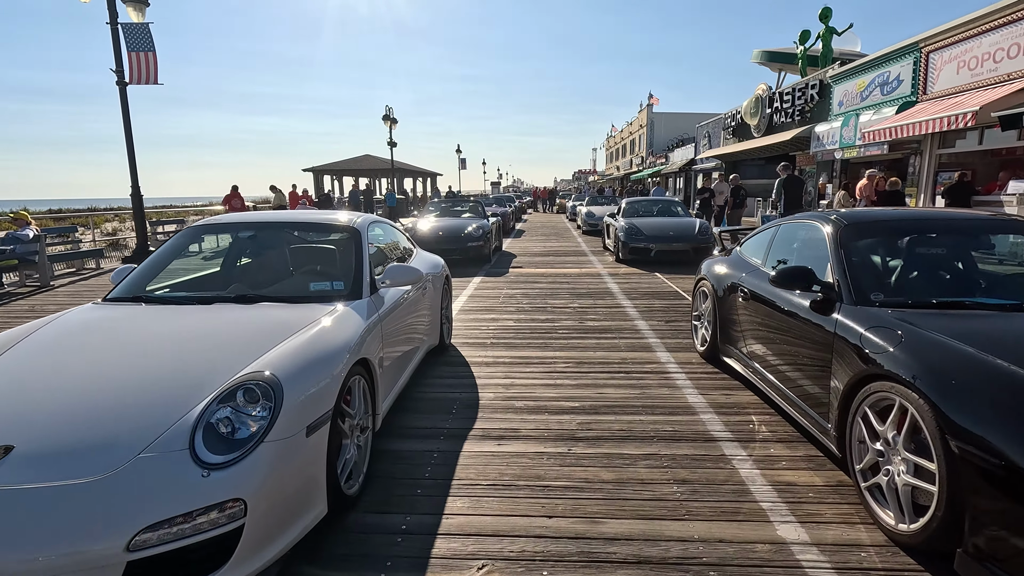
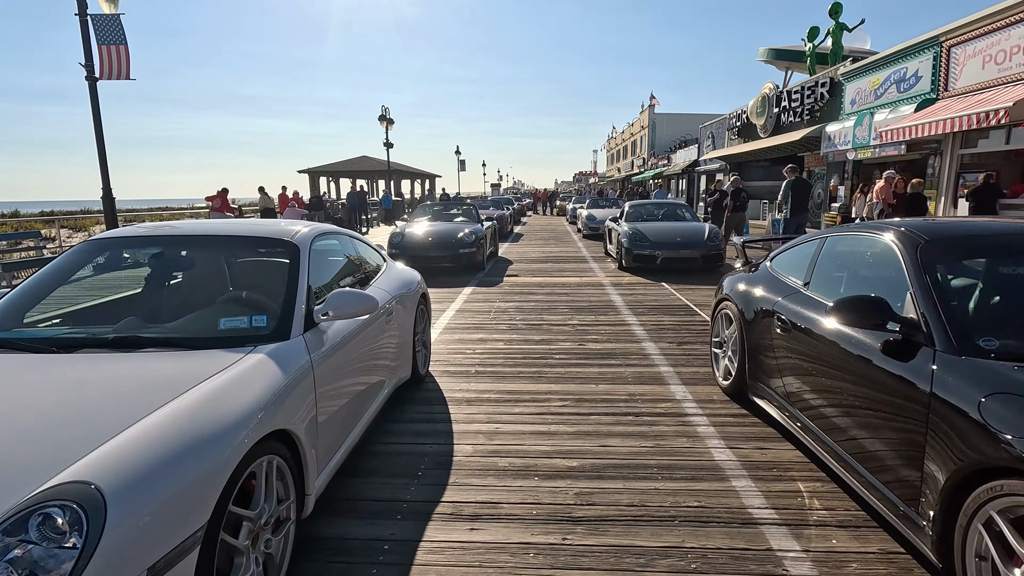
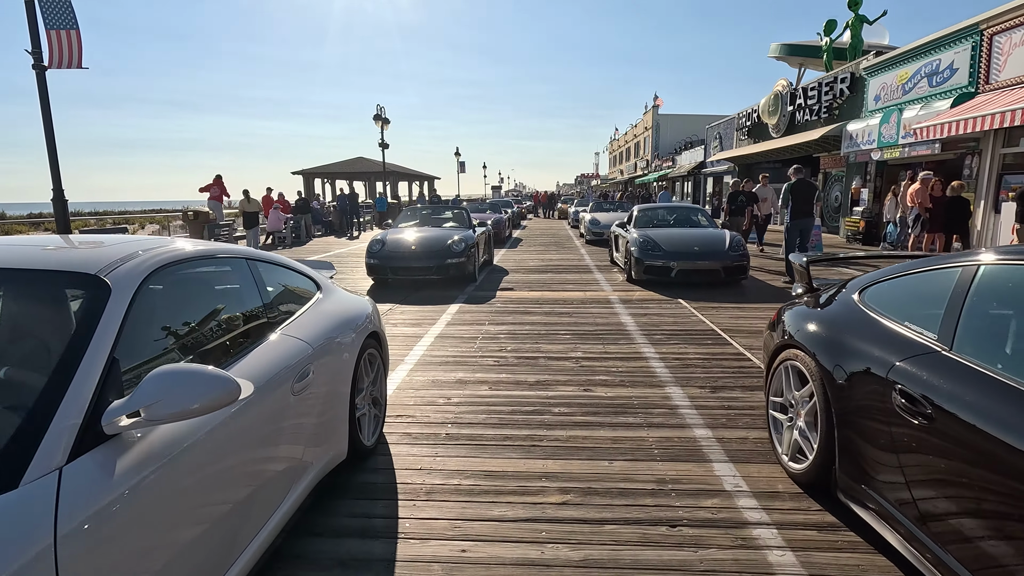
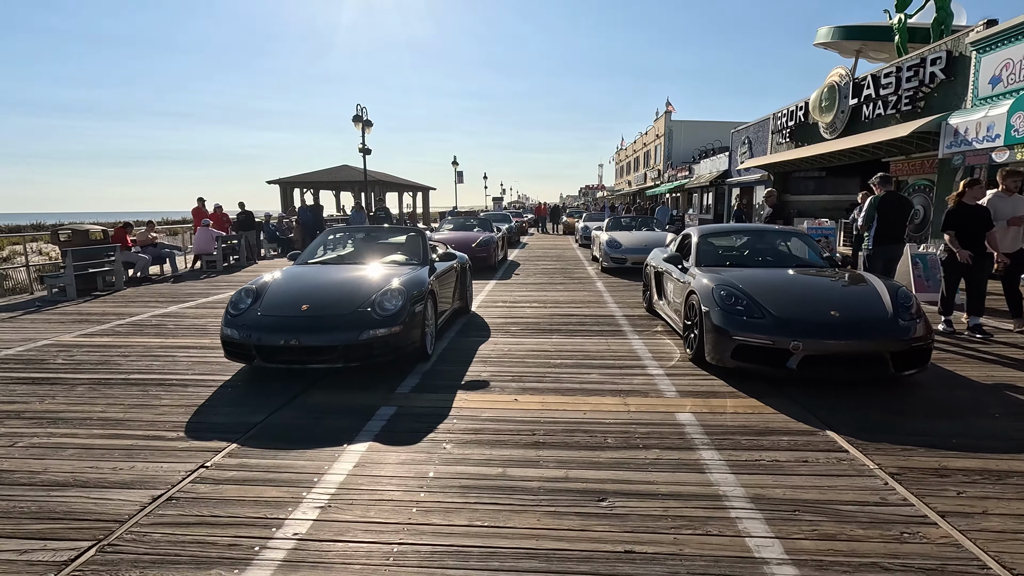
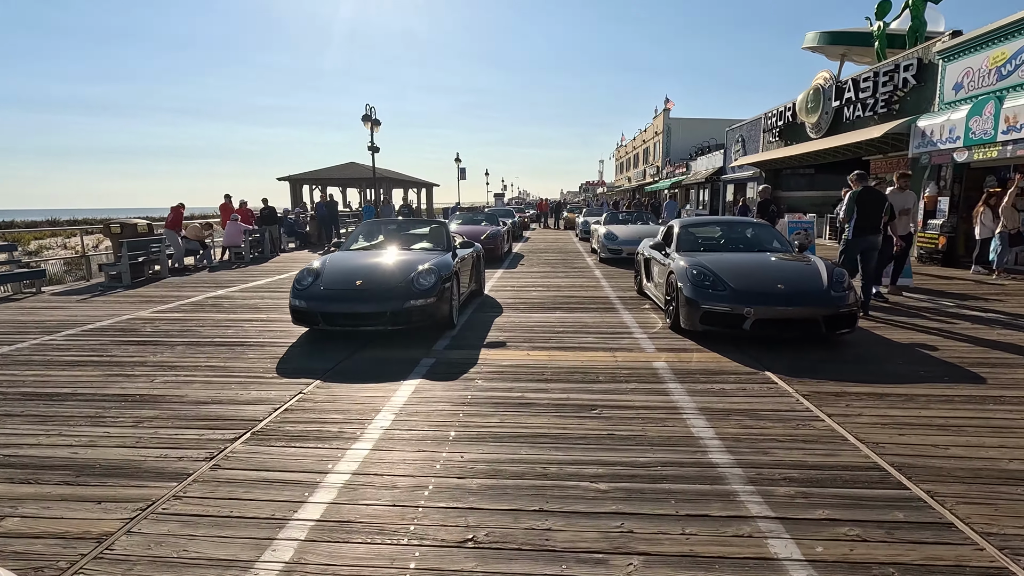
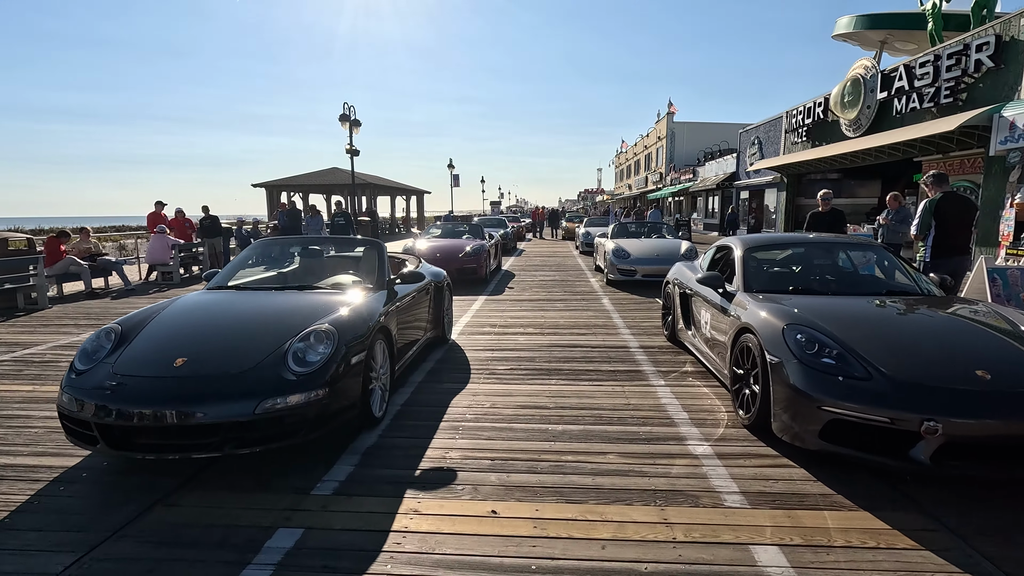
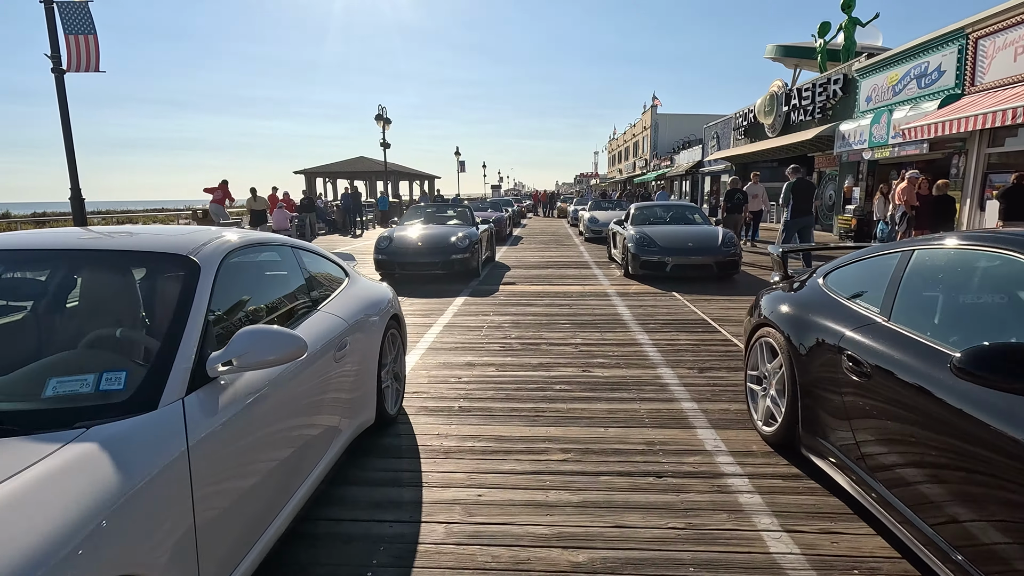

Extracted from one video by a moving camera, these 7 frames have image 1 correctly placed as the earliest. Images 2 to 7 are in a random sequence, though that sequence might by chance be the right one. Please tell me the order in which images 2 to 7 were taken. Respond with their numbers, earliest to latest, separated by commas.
2, 7, 3, 5, 4, 6
